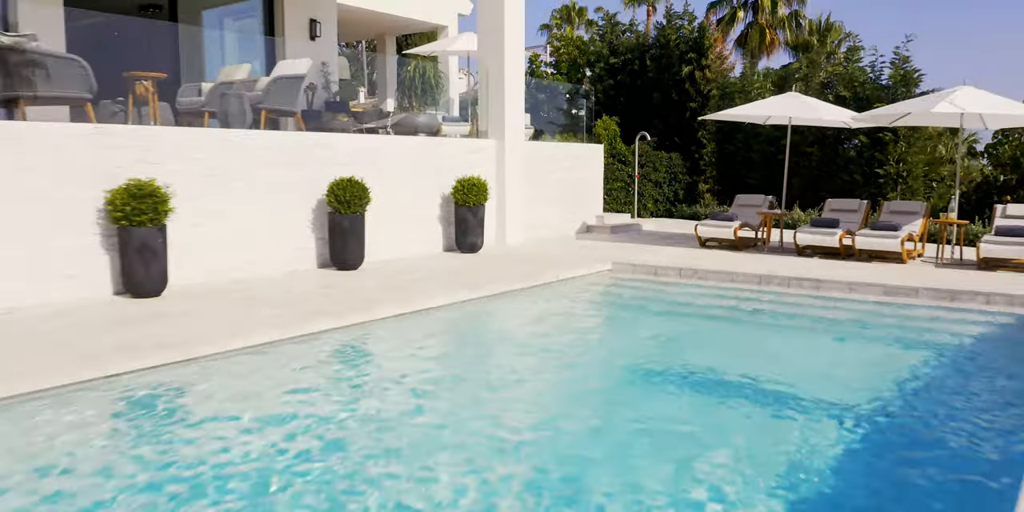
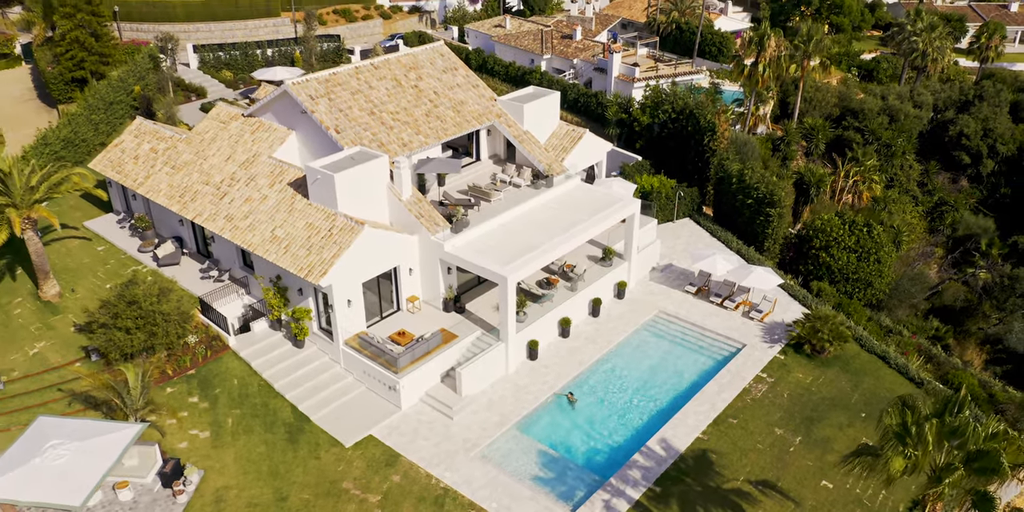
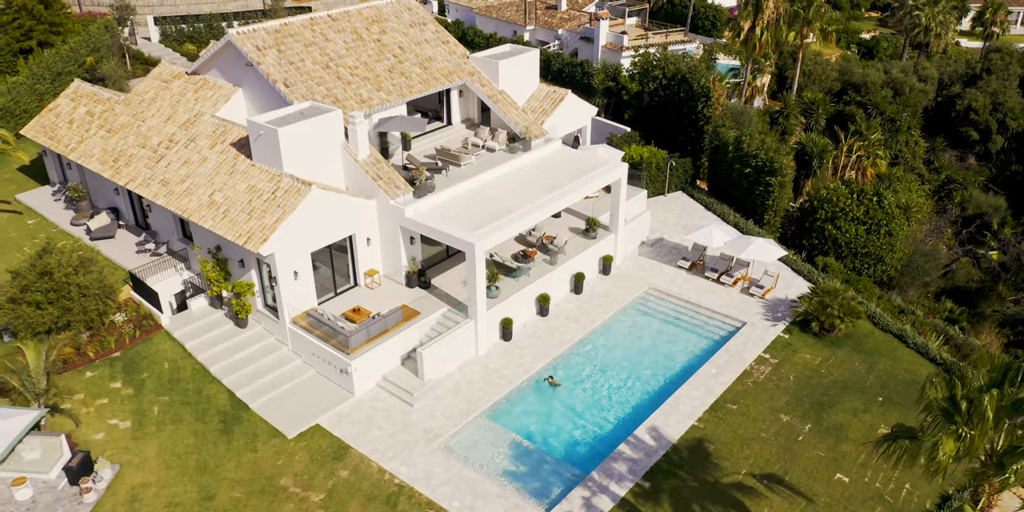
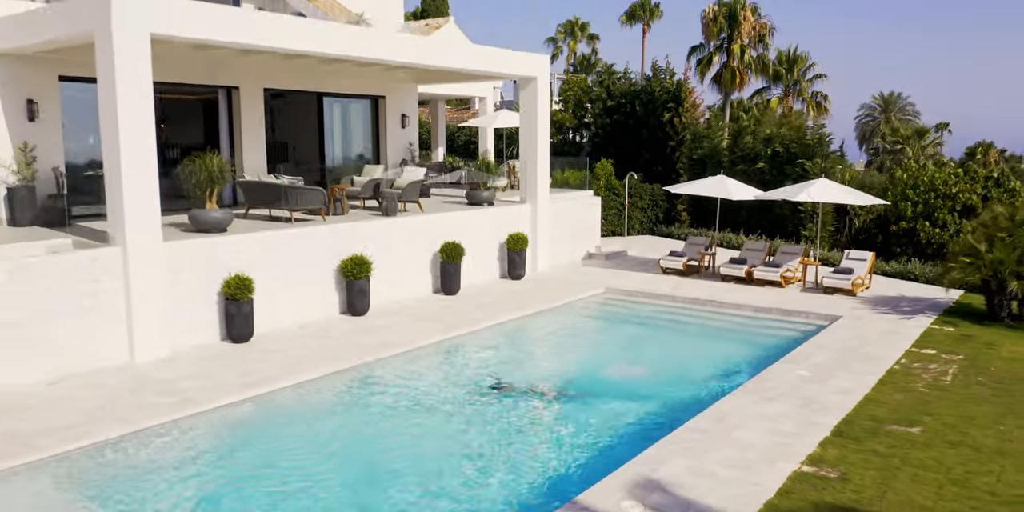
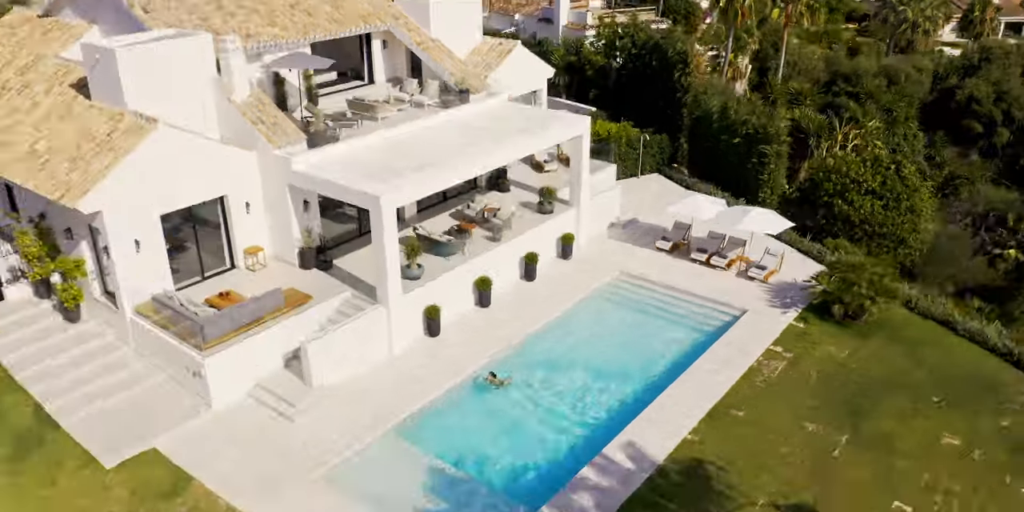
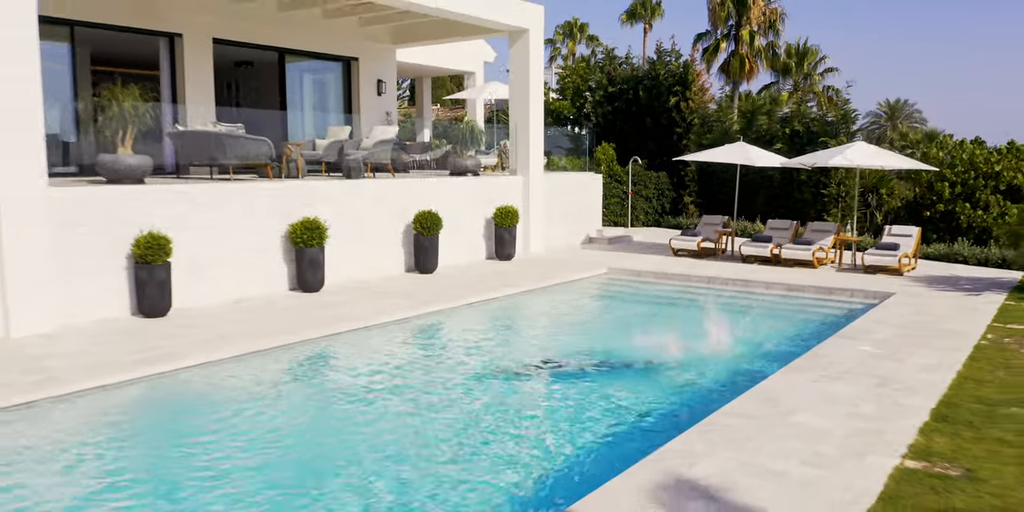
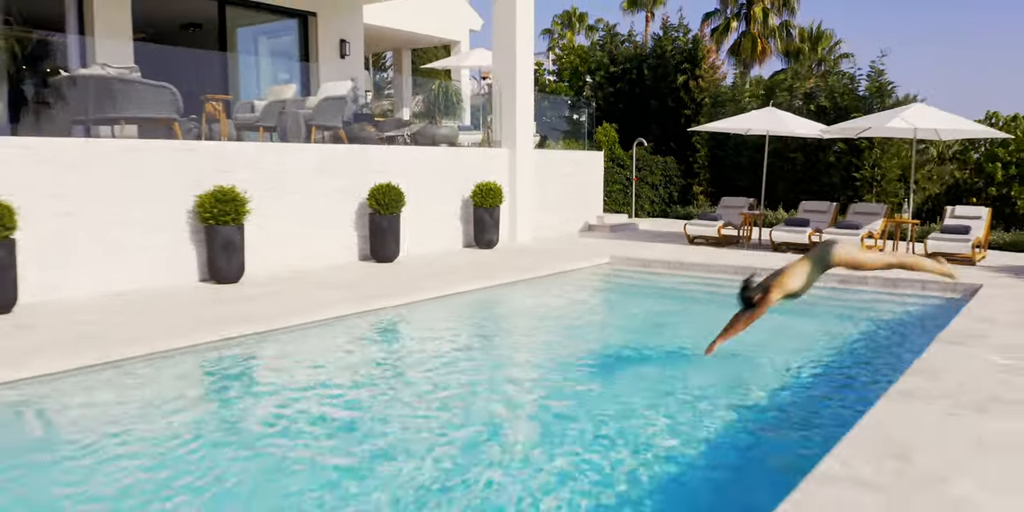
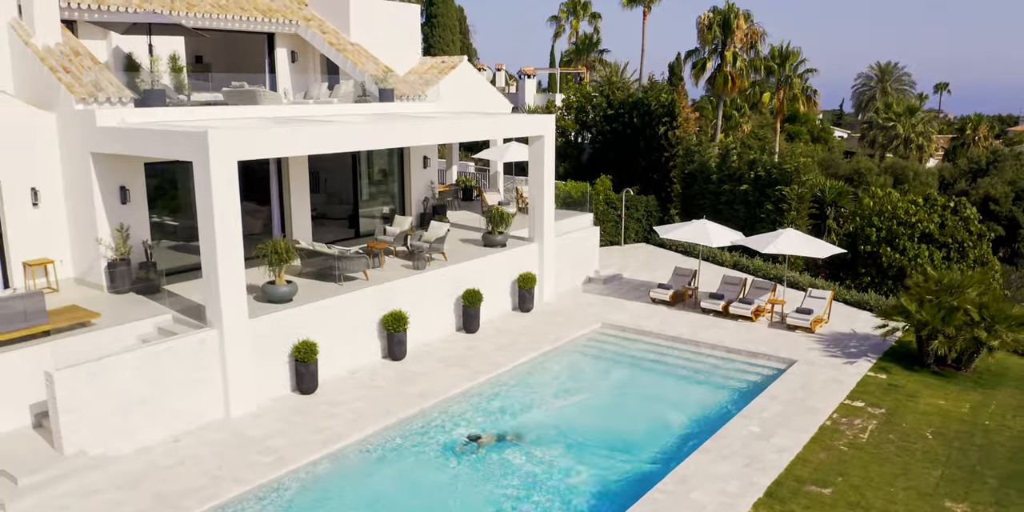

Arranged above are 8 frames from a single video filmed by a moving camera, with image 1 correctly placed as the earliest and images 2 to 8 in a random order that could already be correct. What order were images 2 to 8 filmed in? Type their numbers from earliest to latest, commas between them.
7, 6, 4, 8, 5, 3, 2
